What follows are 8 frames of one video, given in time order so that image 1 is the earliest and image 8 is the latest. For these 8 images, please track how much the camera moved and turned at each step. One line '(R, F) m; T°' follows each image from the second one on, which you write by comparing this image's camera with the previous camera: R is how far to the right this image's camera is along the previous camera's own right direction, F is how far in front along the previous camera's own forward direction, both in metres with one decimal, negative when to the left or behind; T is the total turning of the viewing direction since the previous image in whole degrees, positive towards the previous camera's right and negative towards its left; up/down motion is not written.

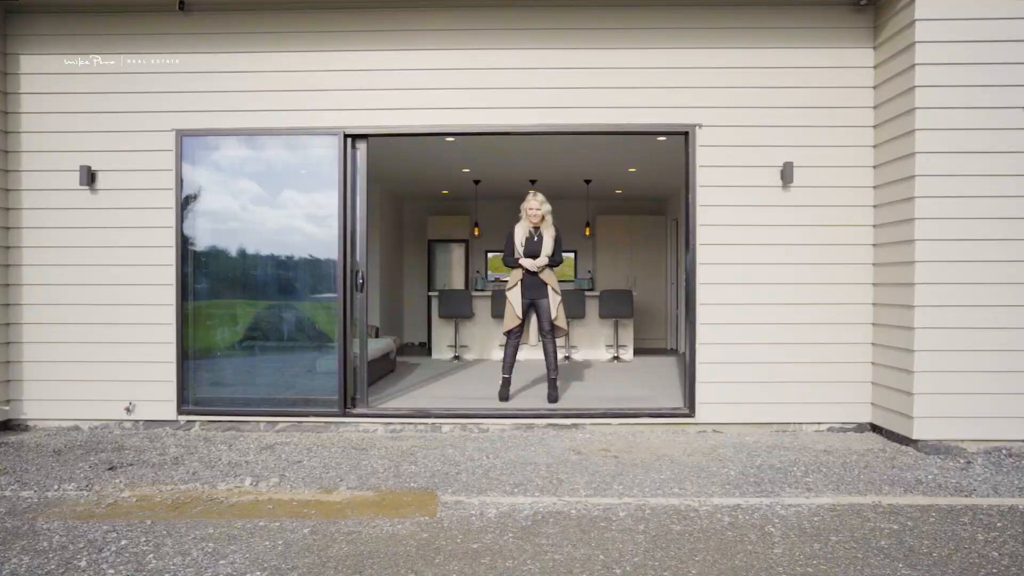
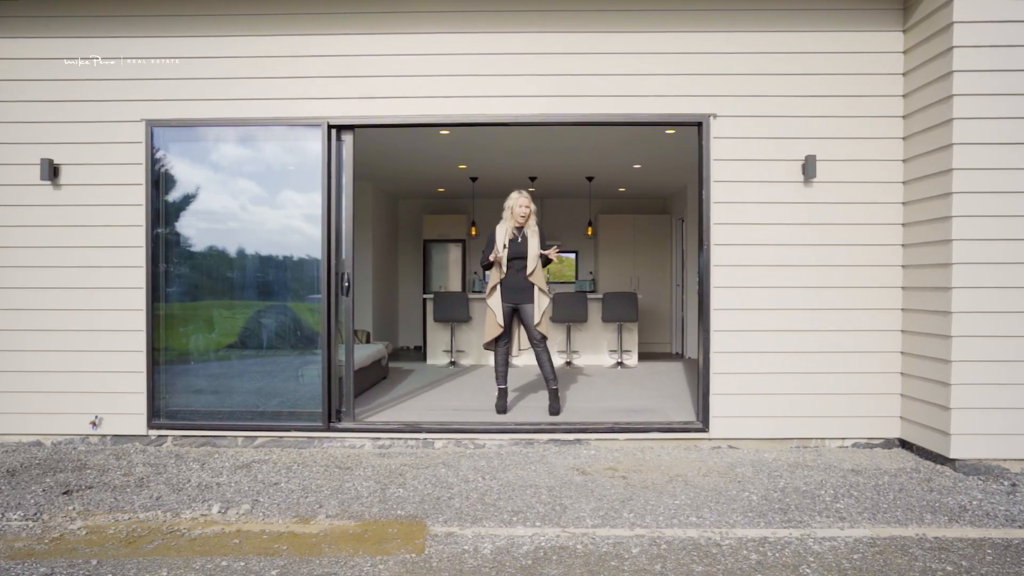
(0.0, +0.3) m; 0°
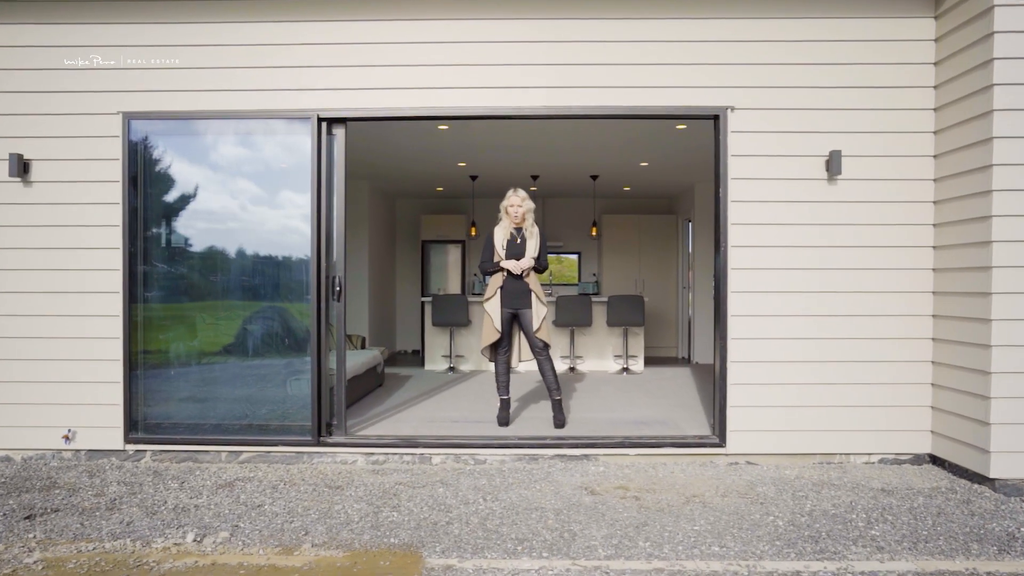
(0.0, +0.3) m; 0°
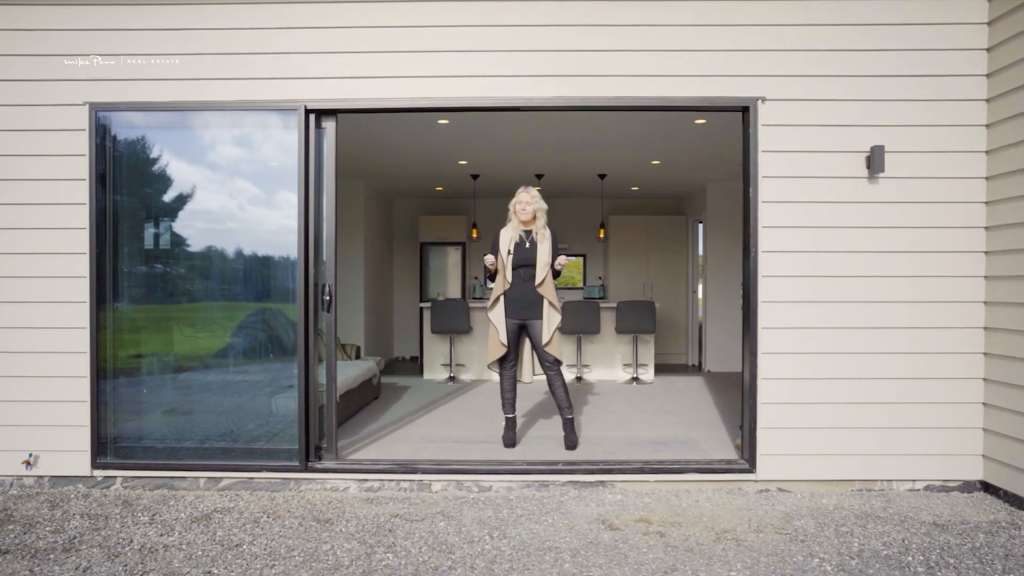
(0.0, +0.4) m; 0°
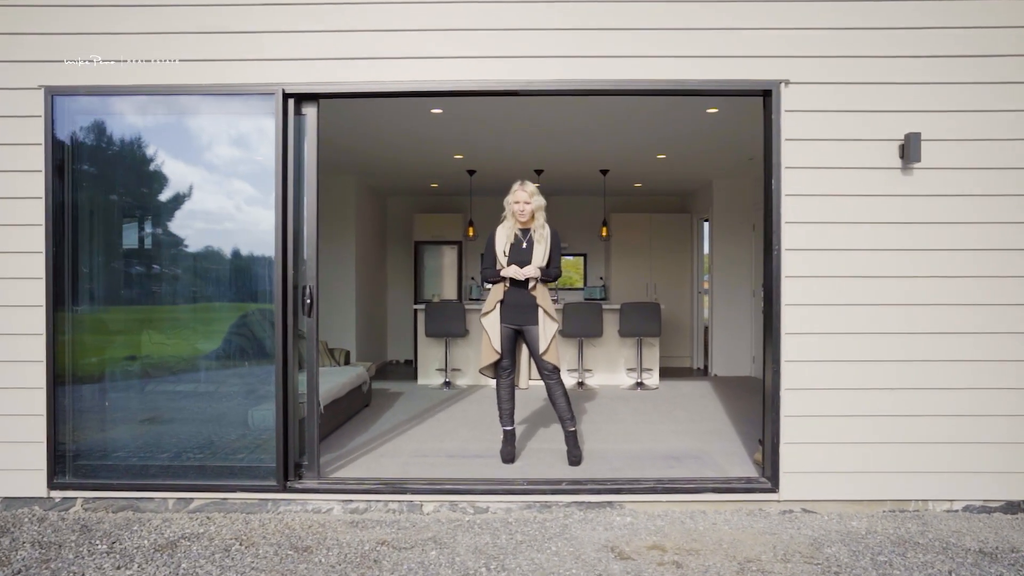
(0.0, +0.3) m; 0°
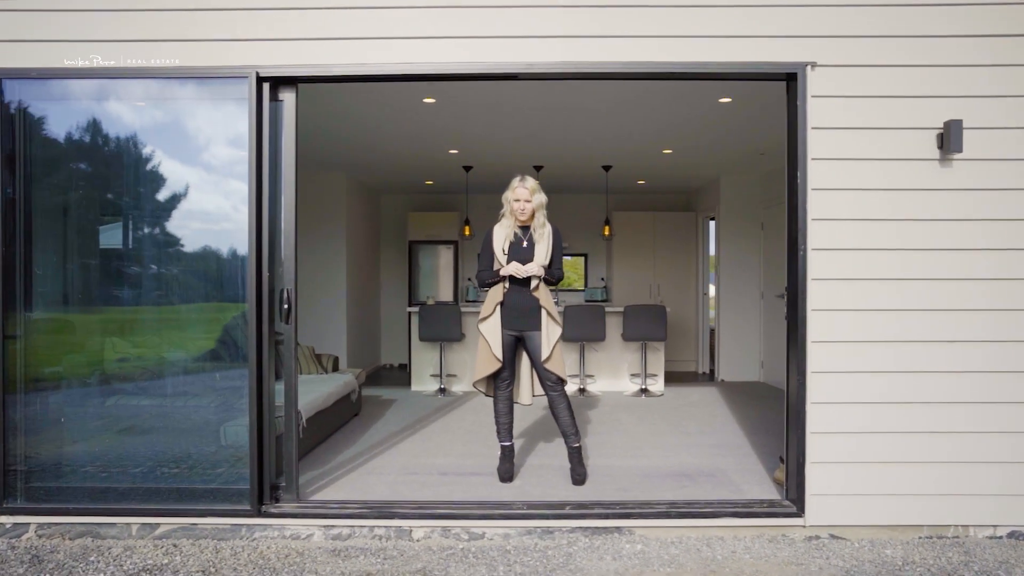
(0.0, +0.3) m; 0°
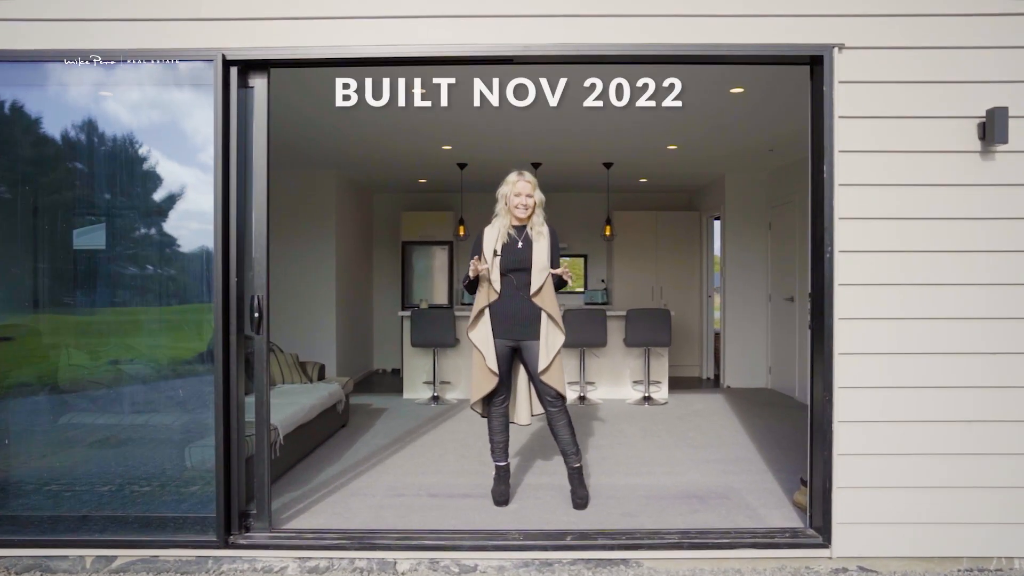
(0.0, +0.3) m; 0°
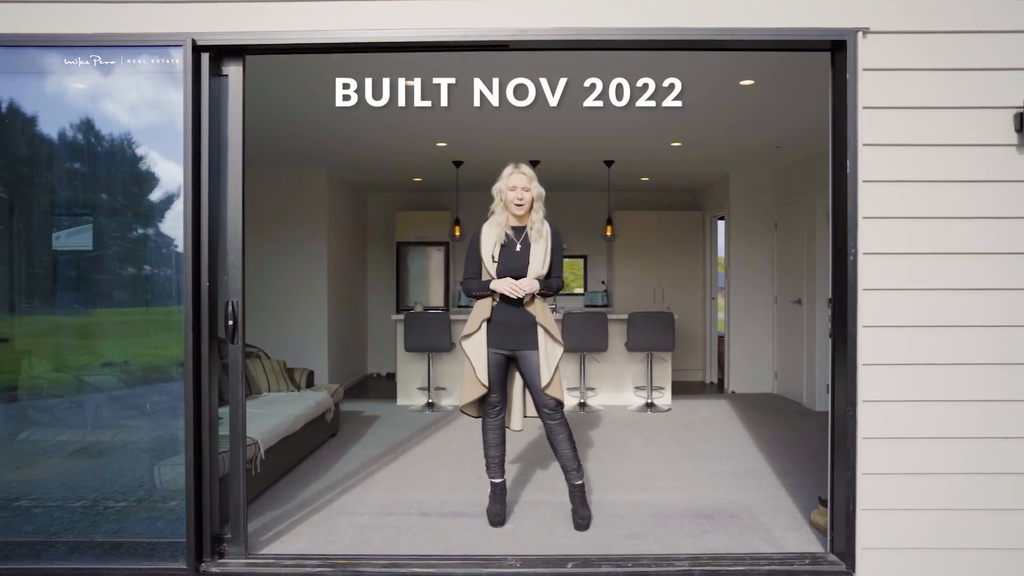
(0.0, +0.2) m; 0°
